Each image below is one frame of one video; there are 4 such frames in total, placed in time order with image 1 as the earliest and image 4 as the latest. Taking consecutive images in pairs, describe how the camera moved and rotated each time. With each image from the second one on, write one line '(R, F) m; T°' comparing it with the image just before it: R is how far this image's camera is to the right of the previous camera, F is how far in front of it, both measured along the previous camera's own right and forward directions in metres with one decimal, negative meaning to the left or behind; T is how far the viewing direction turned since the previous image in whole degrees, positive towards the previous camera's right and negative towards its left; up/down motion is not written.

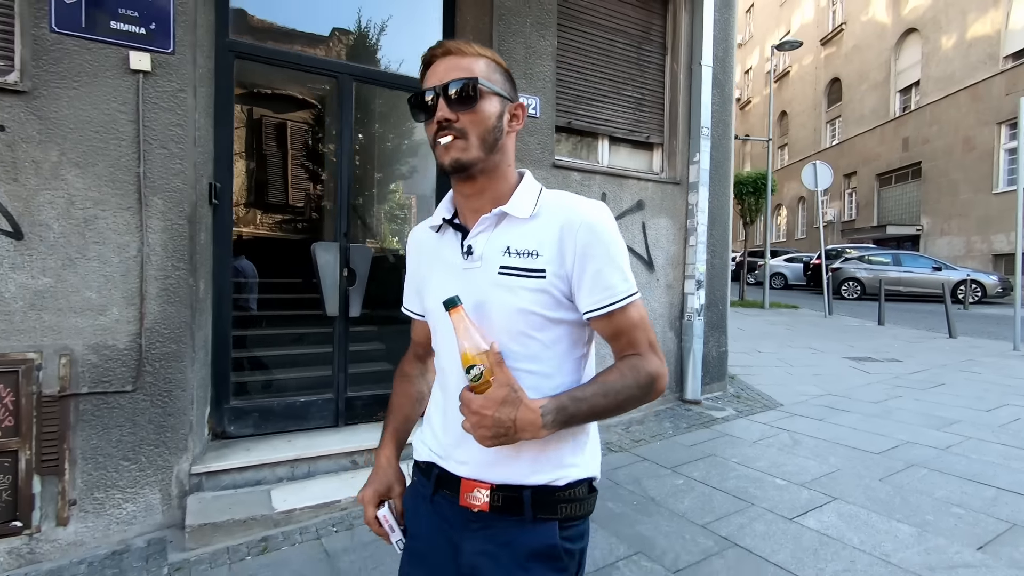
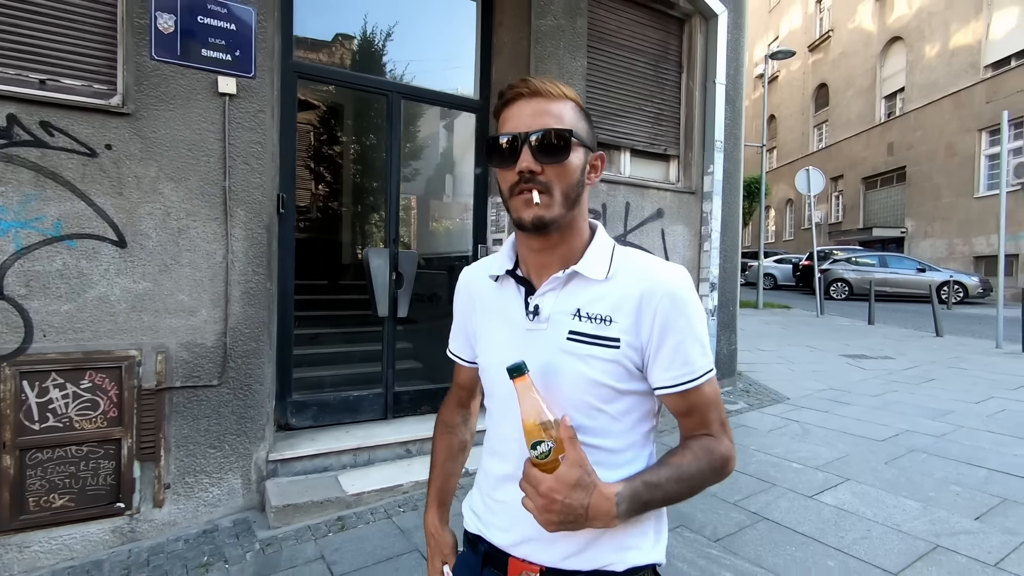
(-0.4, -0.3) m; +1°
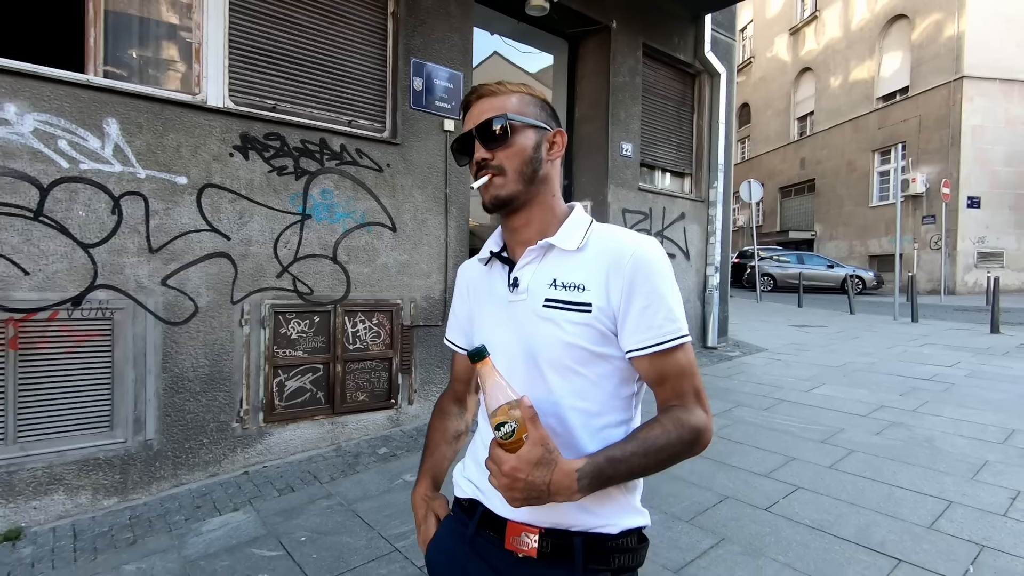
(-1.7, -1.6) m; +8°
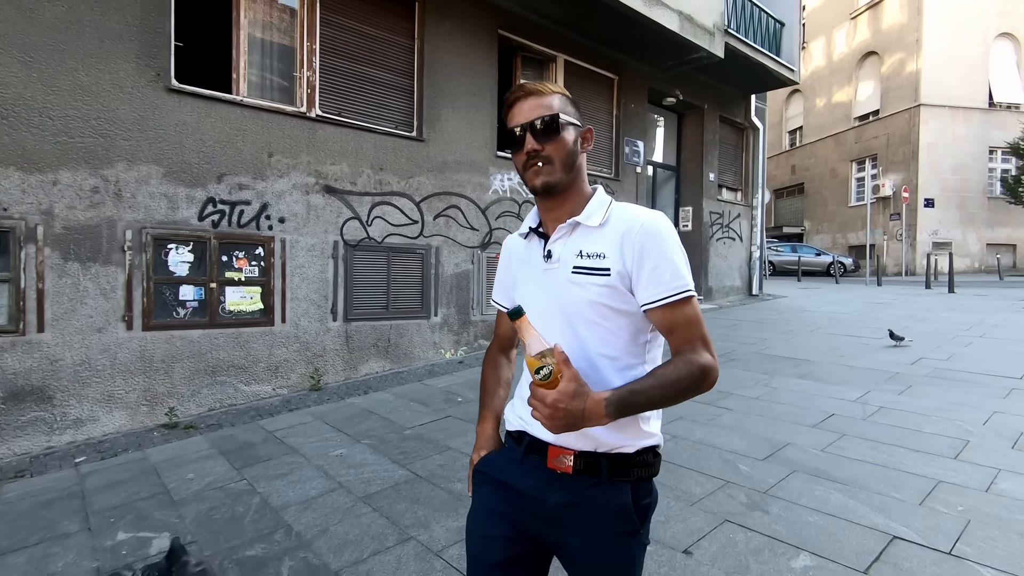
(-2.9, -4.6) m; +2°
